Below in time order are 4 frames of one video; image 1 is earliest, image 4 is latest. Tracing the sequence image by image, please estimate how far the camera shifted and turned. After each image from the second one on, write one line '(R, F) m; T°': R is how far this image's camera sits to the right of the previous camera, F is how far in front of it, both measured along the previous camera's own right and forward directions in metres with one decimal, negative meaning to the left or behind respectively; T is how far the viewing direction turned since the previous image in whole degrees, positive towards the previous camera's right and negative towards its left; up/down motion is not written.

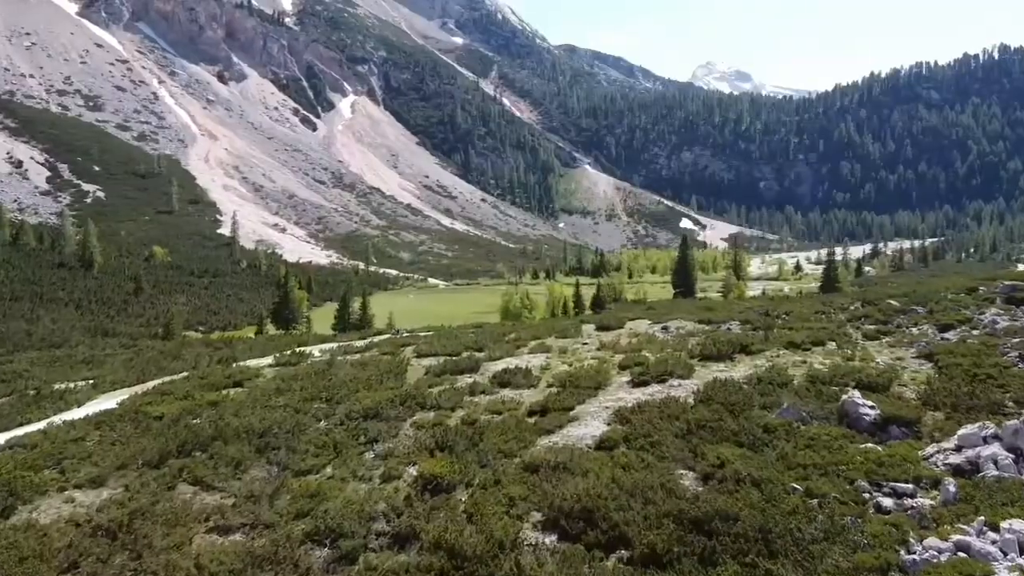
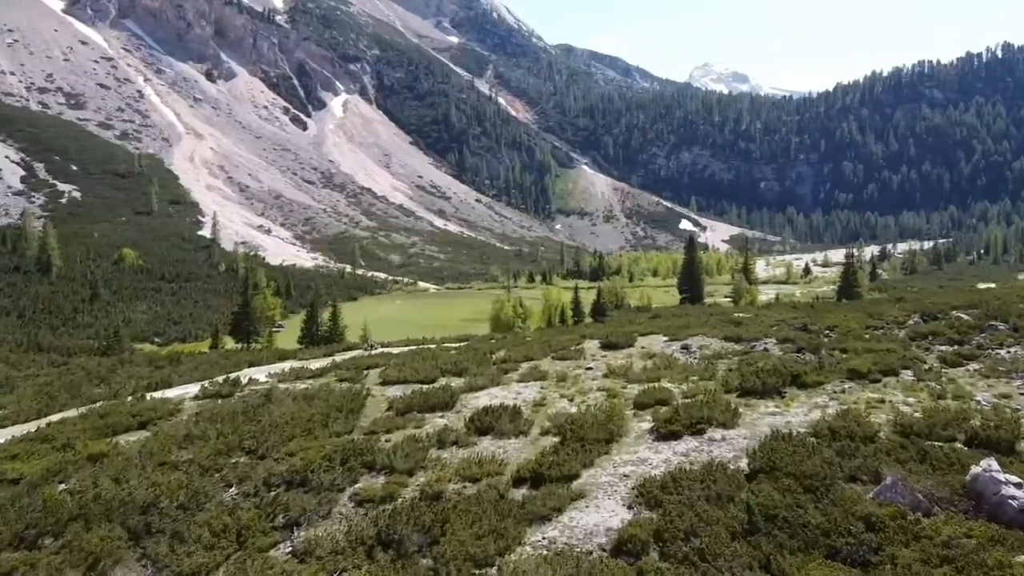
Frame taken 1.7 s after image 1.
(+0.5, +8.6) m; 0°
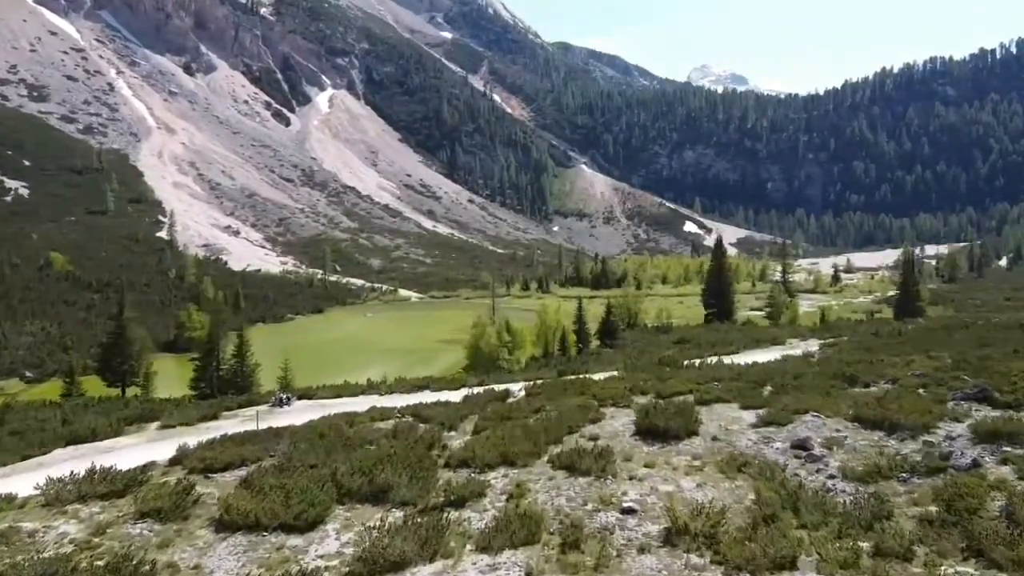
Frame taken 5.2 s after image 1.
(+1.0, +18.4) m; 0°
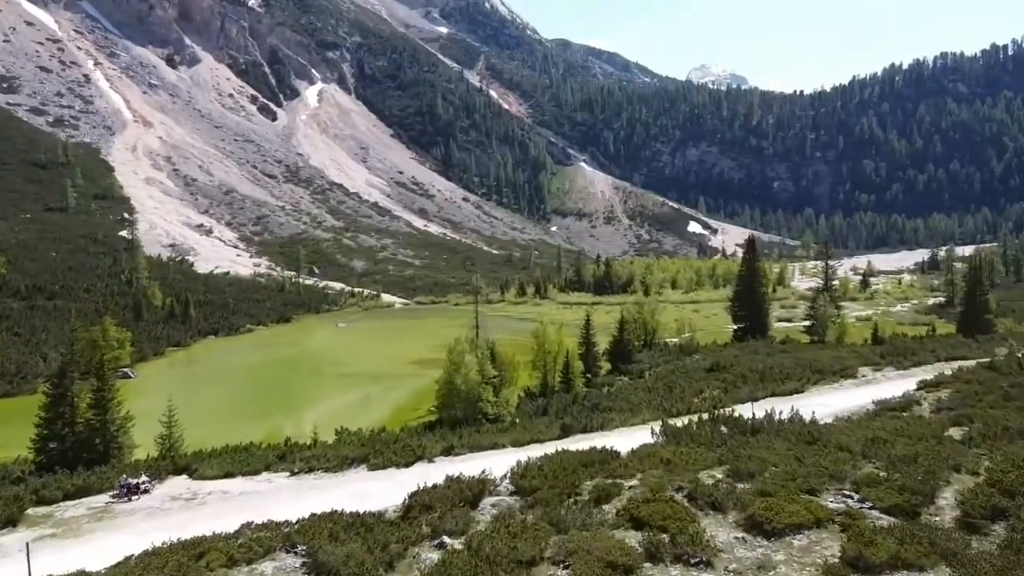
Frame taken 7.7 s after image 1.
(+0.6, +13.6) m; 0°
